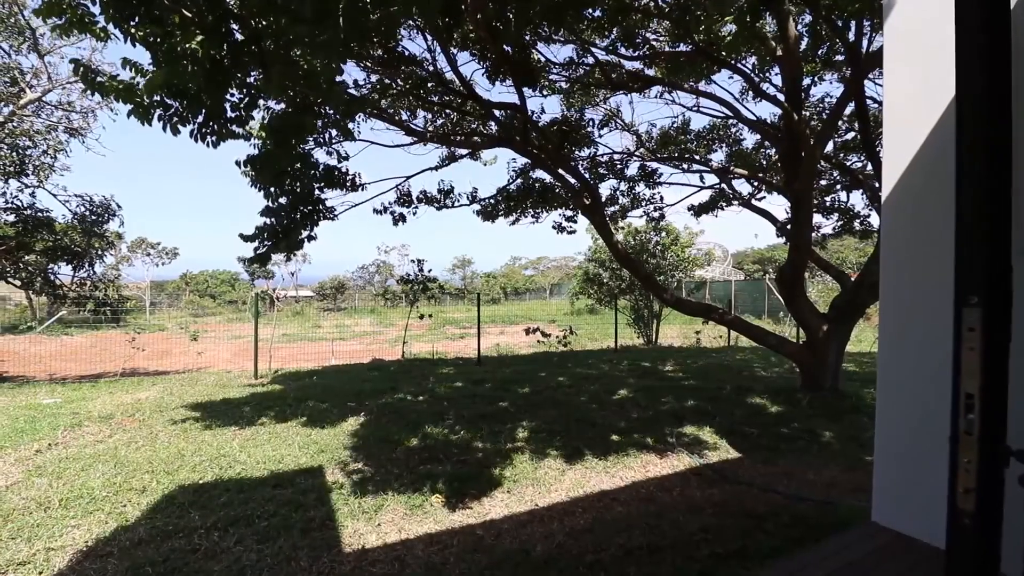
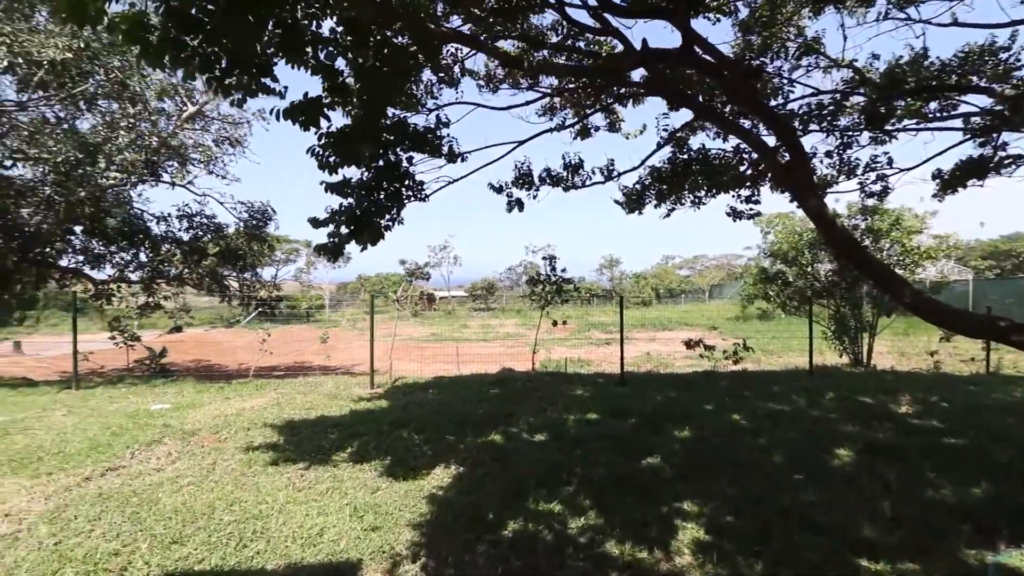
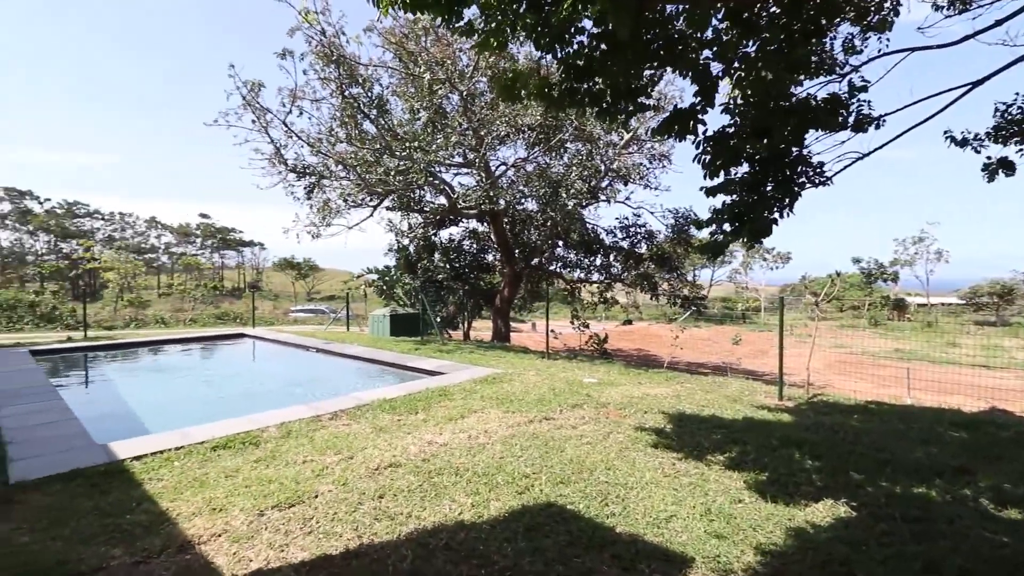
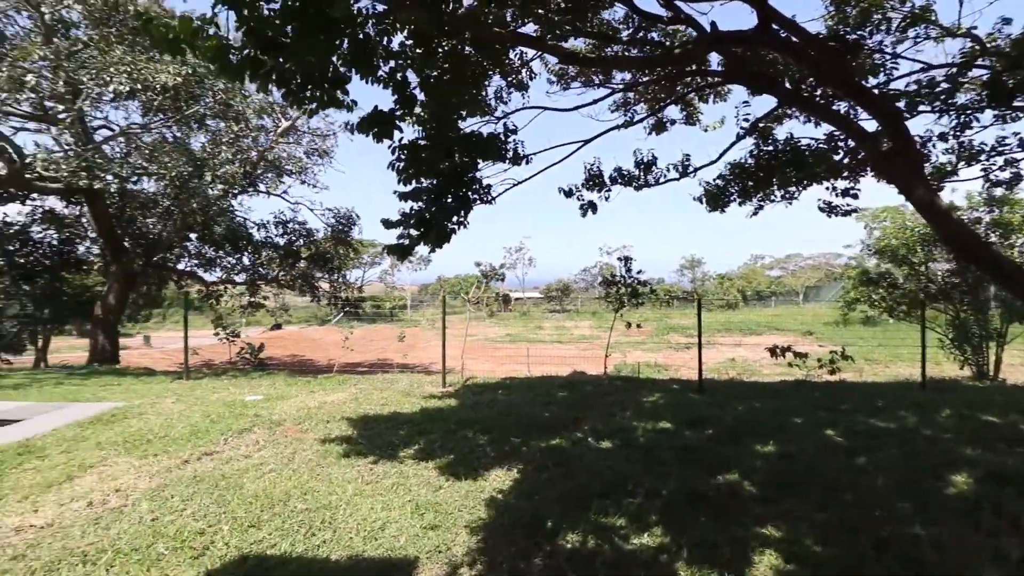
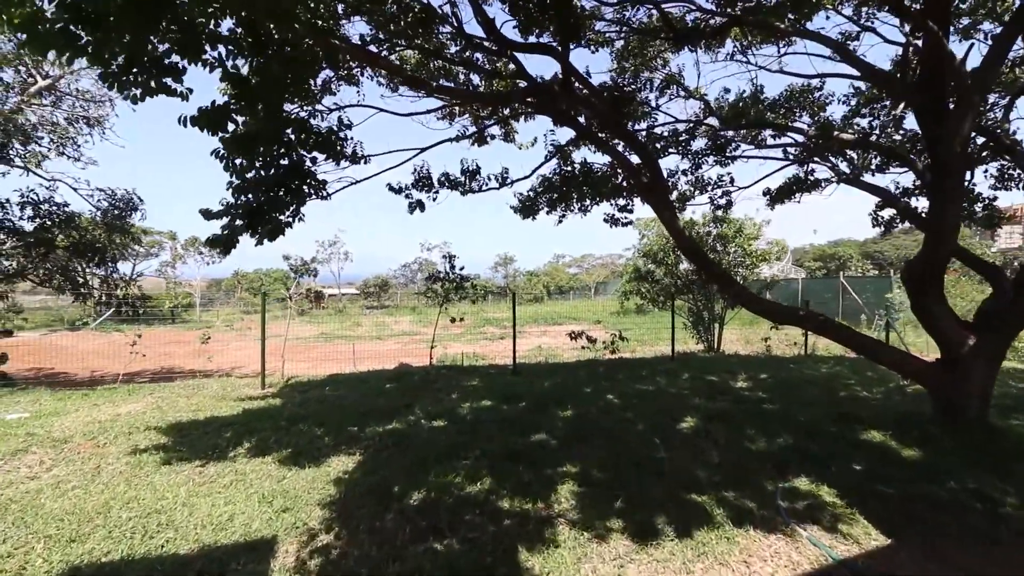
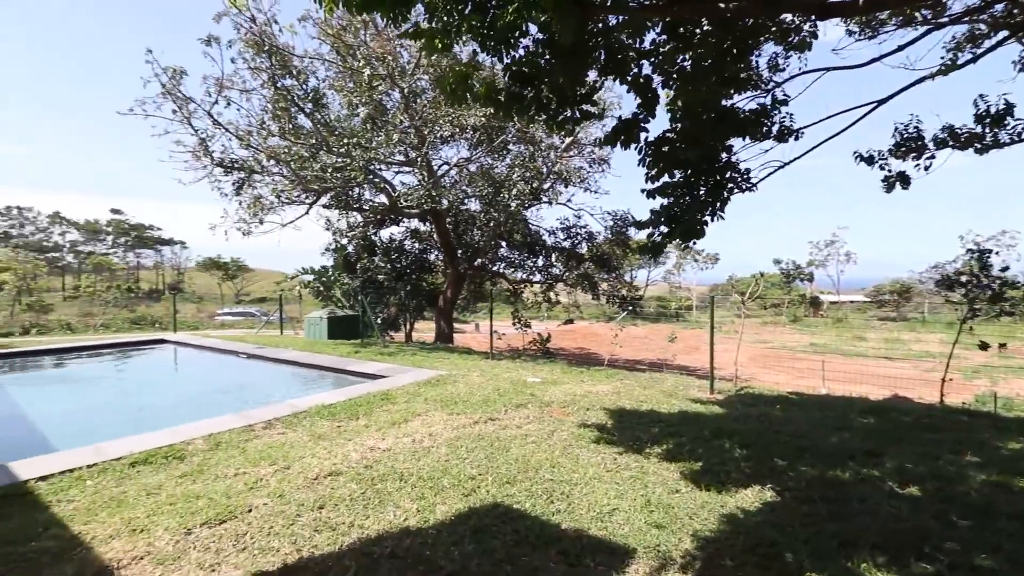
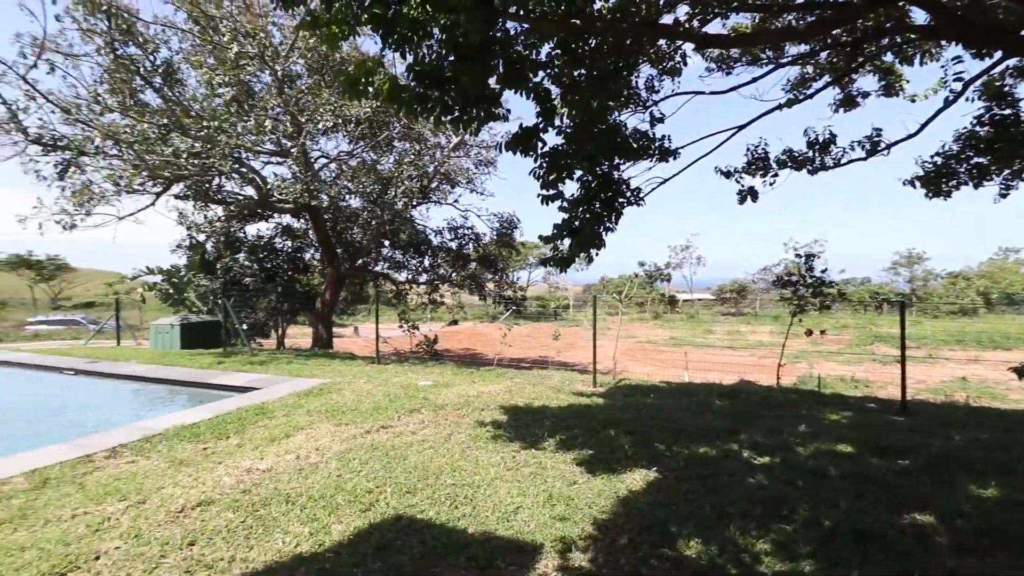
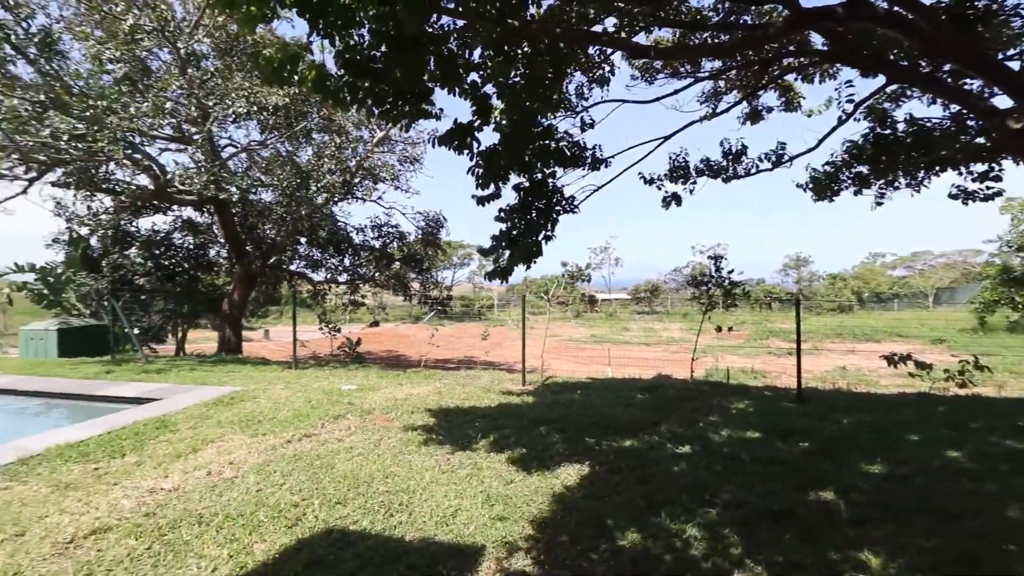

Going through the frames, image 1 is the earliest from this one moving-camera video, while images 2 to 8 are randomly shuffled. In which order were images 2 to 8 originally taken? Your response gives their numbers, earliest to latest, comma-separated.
5, 2, 4, 8, 7, 6, 3
